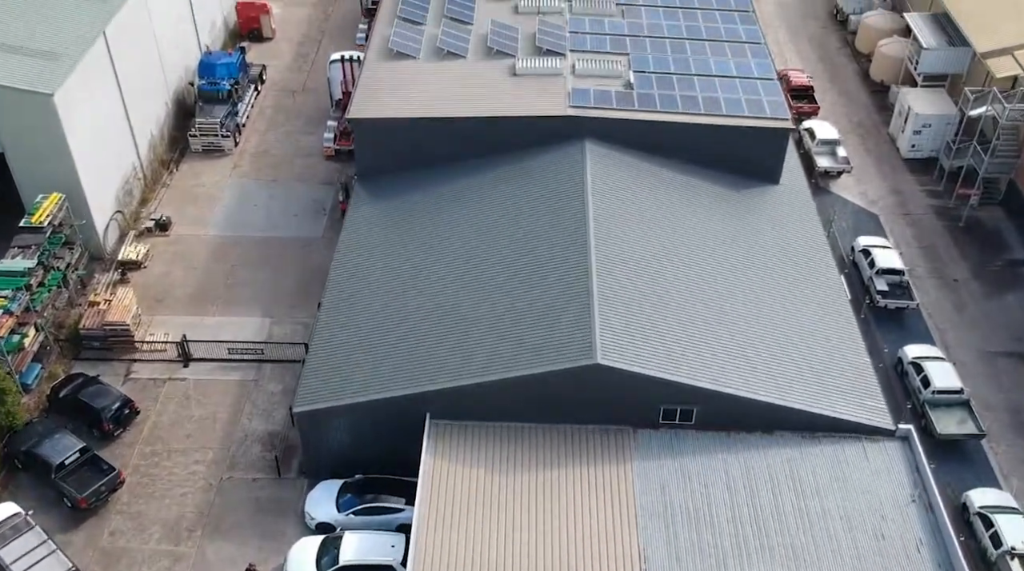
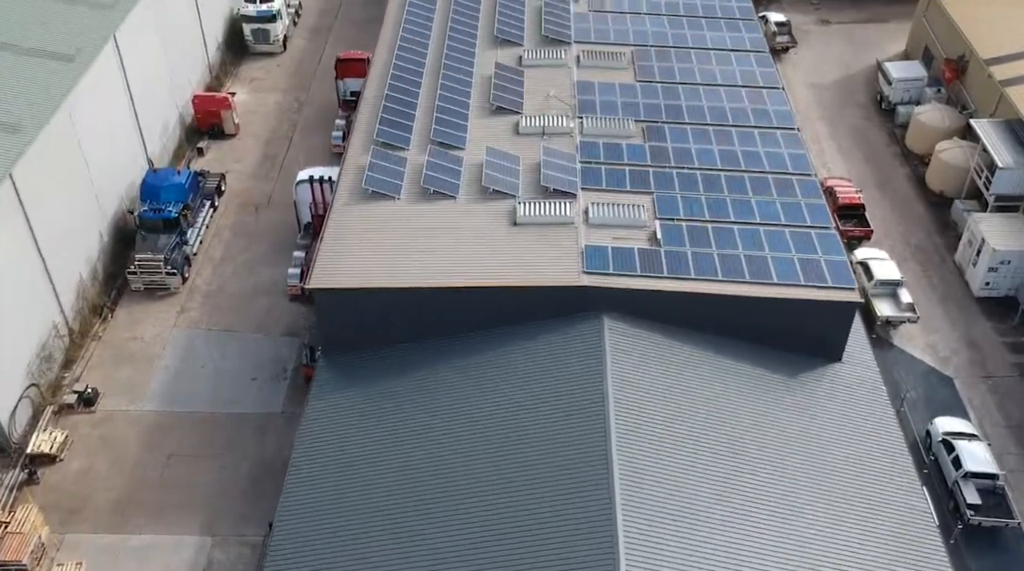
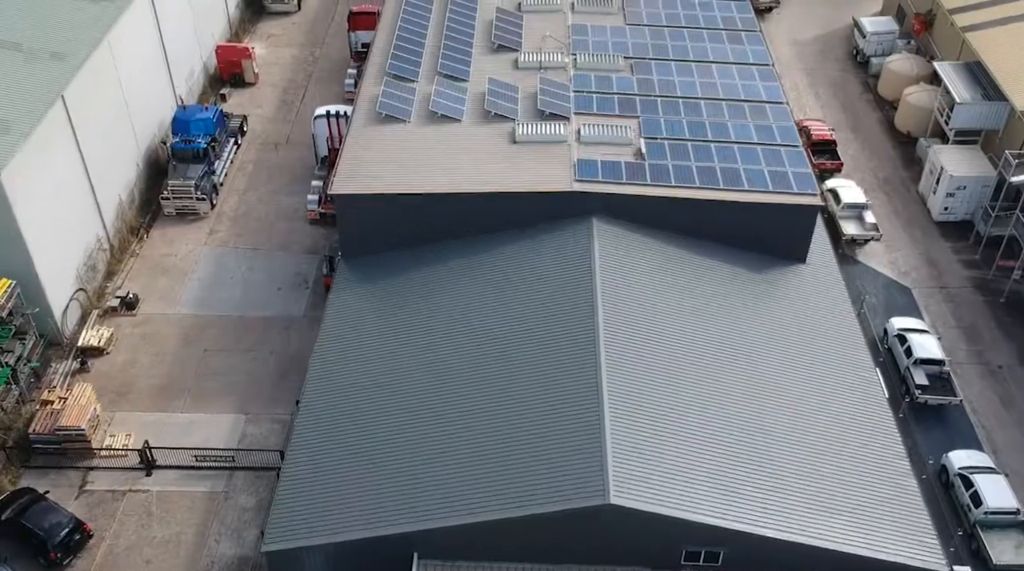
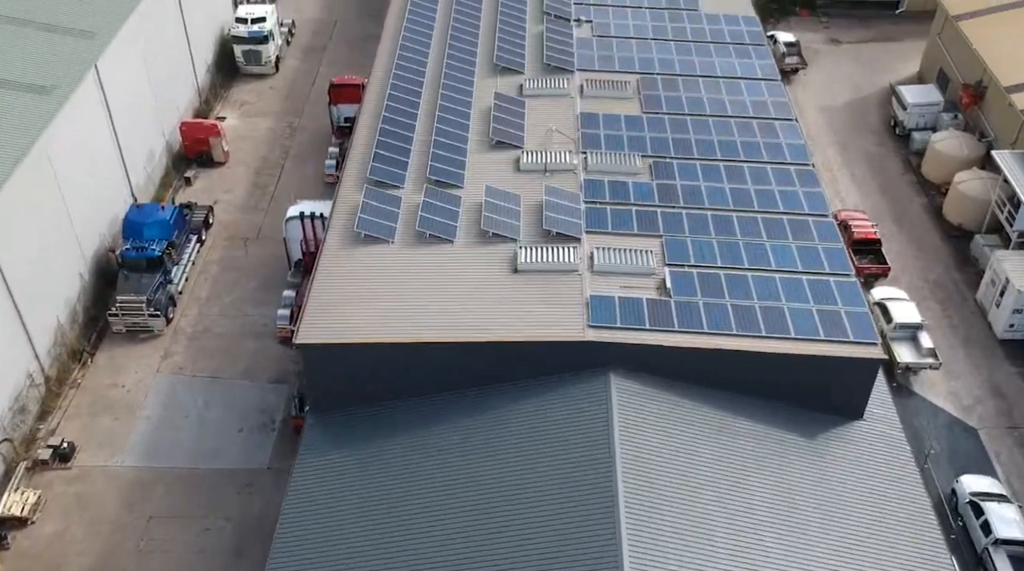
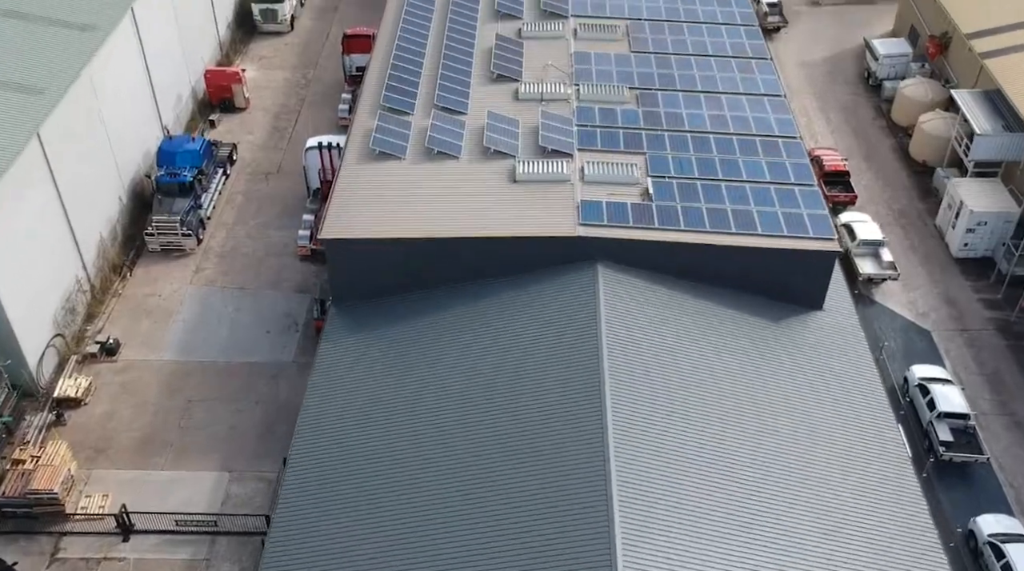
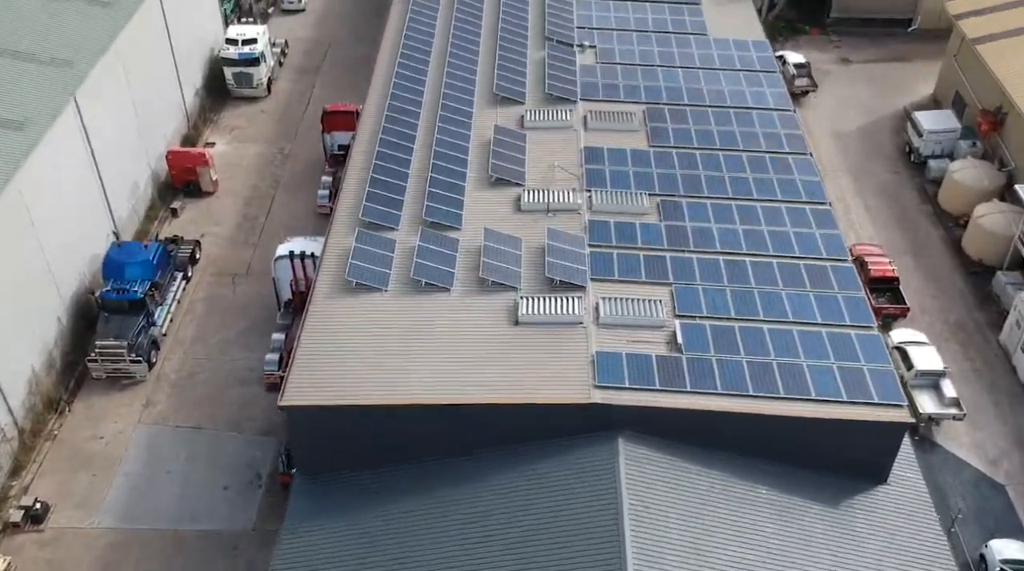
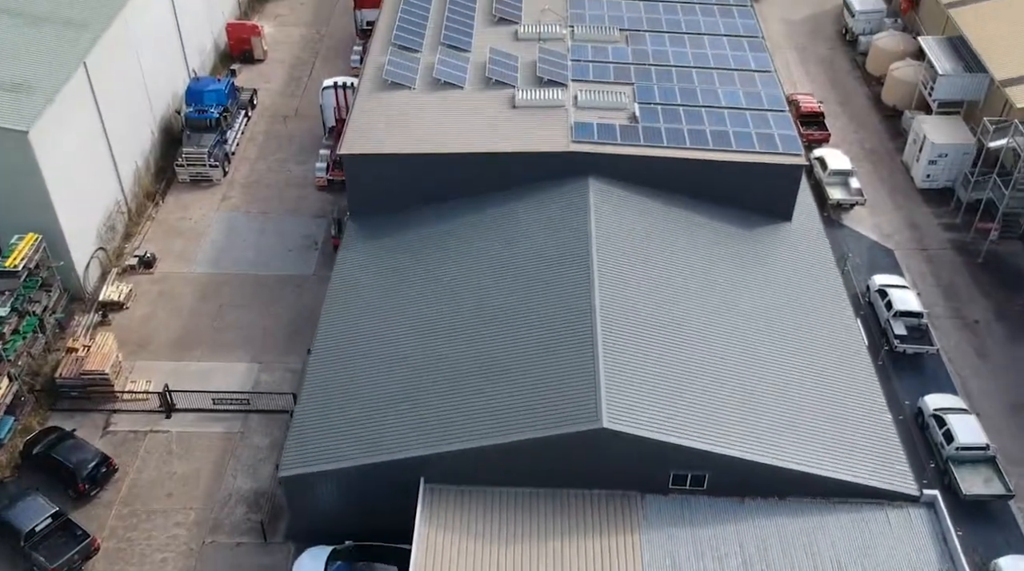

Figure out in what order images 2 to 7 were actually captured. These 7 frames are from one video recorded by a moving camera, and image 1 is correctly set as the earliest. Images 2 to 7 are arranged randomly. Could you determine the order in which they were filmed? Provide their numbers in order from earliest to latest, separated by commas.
7, 3, 5, 2, 4, 6
